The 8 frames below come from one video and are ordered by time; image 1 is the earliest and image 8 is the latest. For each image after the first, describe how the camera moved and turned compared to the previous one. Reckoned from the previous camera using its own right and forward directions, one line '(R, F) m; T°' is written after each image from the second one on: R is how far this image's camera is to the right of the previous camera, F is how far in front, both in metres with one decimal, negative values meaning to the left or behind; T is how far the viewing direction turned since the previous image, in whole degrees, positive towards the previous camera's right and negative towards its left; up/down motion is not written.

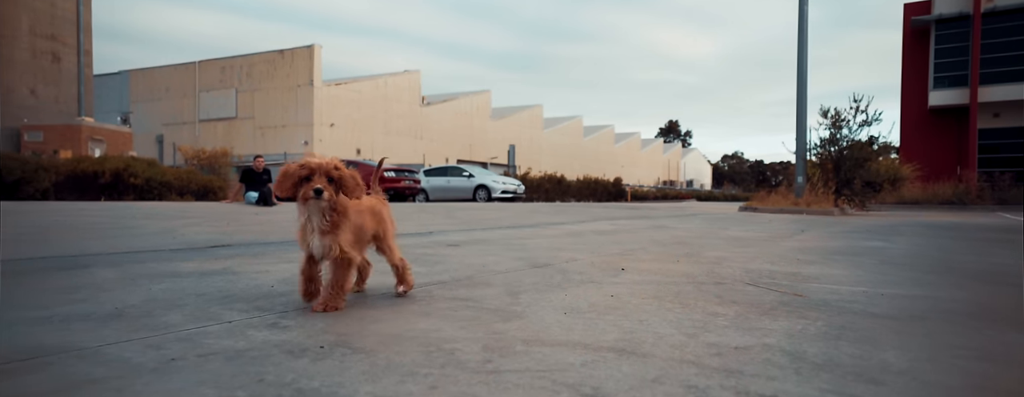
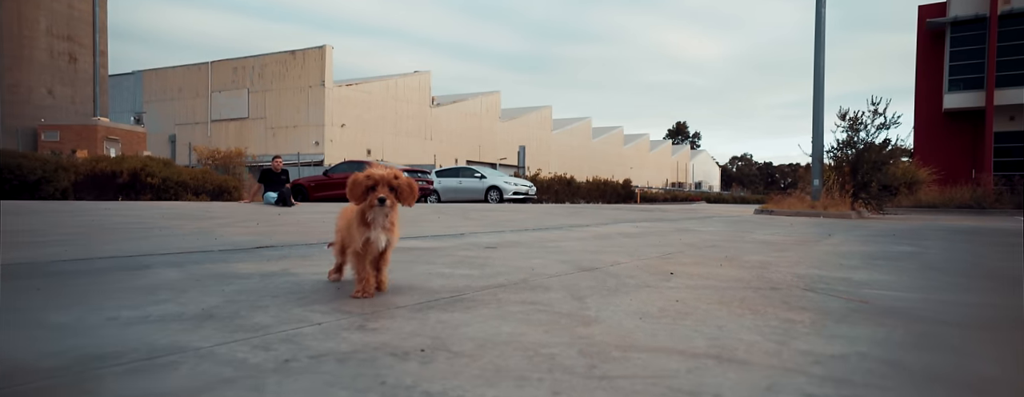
(-0.3, 0.0) m; -1°
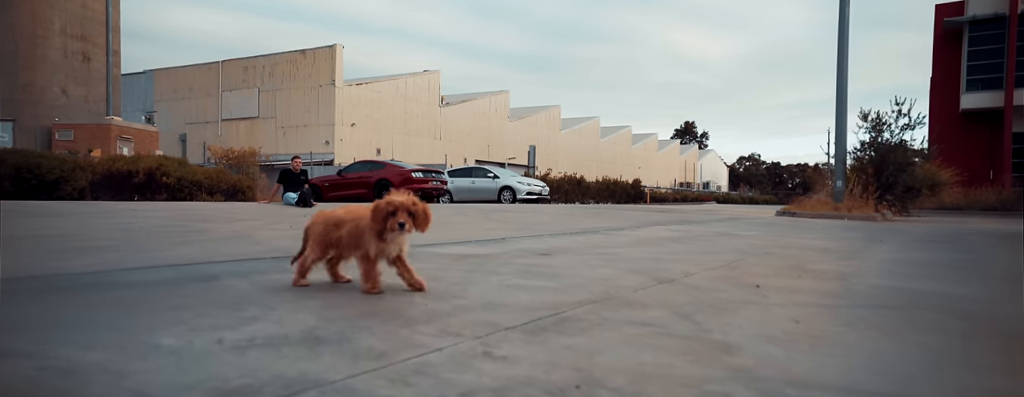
(-0.5, +0.2) m; -1°
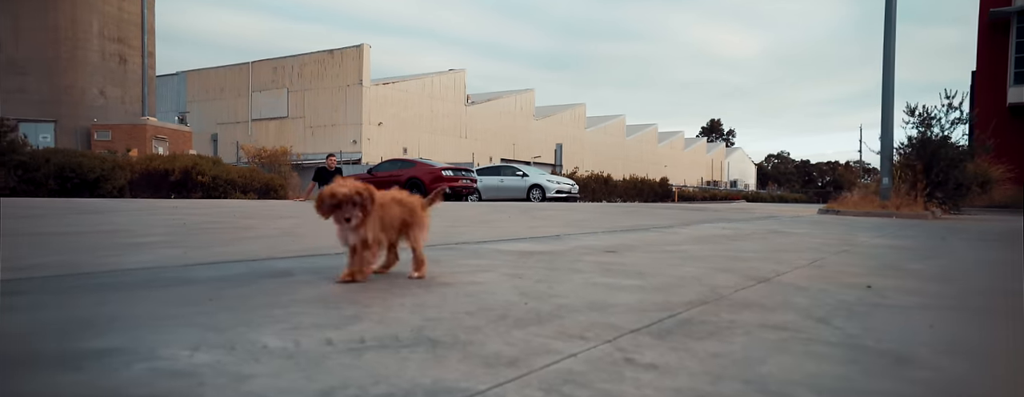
(-0.4, +0.2) m; -2°
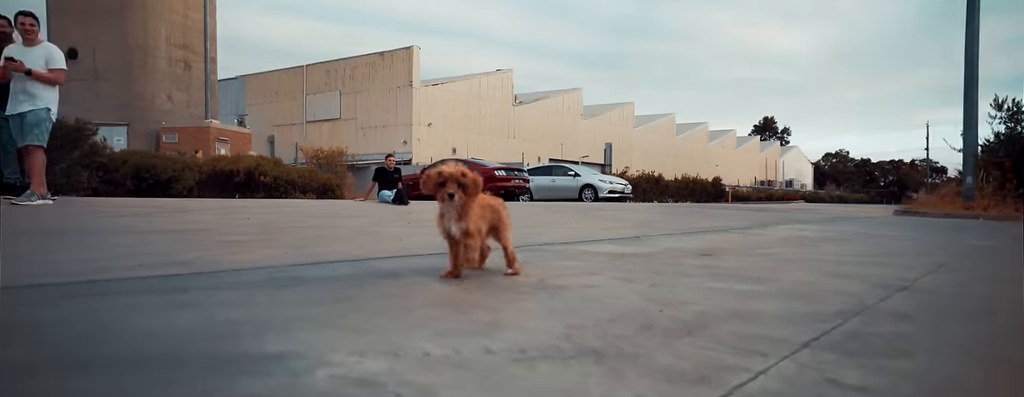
(-0.4, +0.1) m; -4°
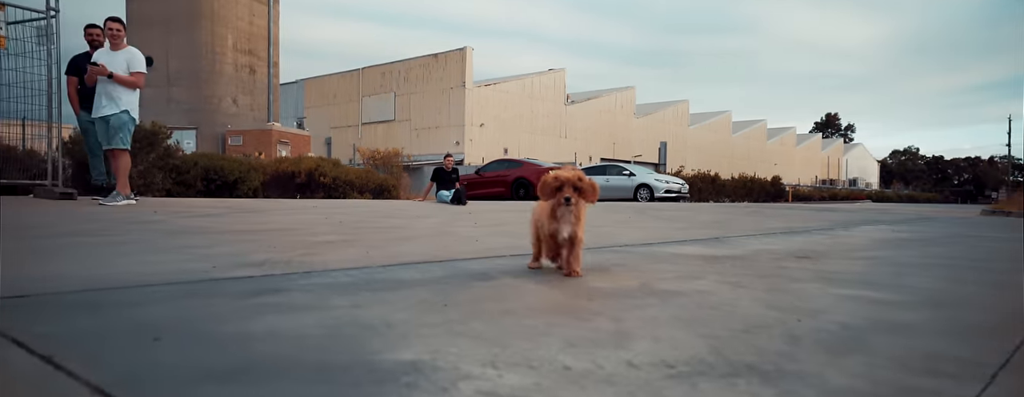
(-0.3, +0.2) m; -5°
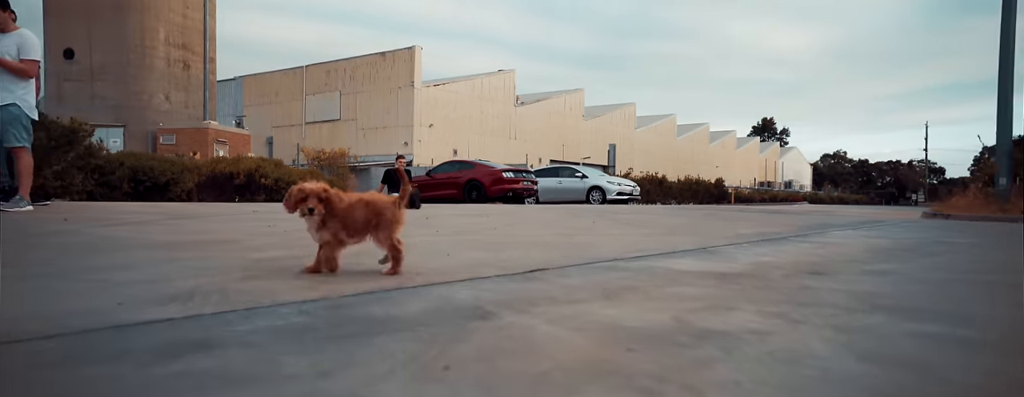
(-0.2, +0.7) m; +5°
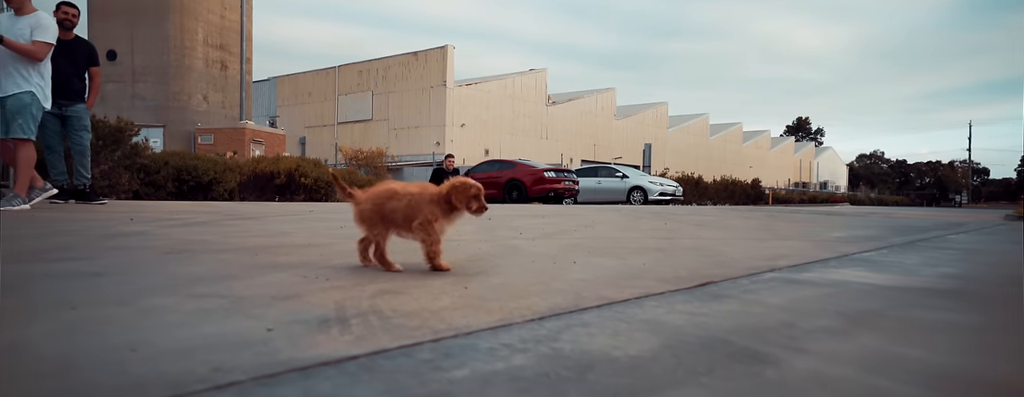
(-0.8, +0.7) m; -2°
